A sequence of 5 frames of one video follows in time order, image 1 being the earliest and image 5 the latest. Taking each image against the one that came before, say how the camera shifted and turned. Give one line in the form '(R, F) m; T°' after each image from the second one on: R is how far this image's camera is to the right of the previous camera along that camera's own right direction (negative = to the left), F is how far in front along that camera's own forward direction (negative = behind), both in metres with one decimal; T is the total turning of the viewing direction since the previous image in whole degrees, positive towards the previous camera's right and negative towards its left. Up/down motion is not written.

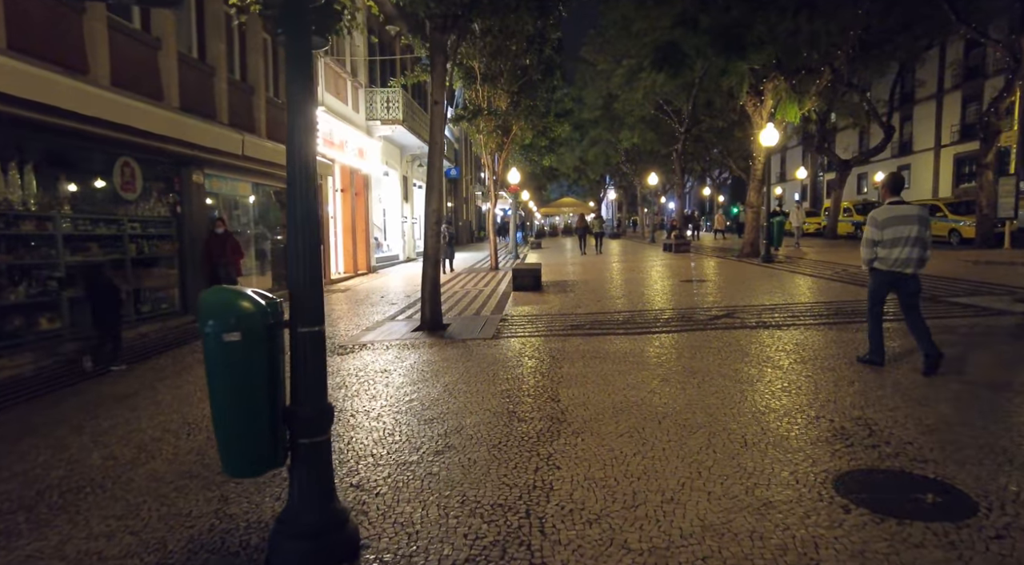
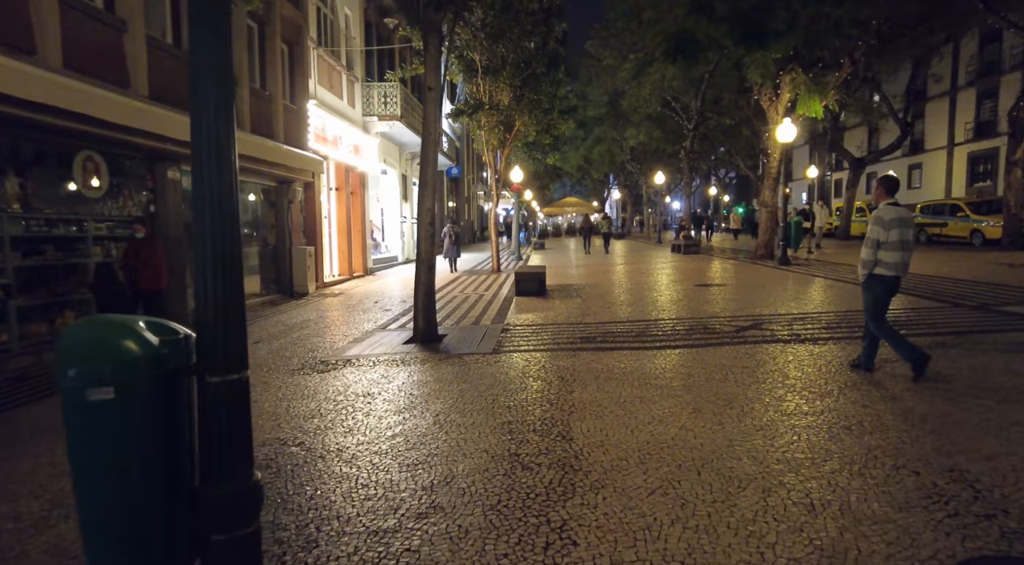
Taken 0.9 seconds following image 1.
(0.0, +0.9) m; 0°
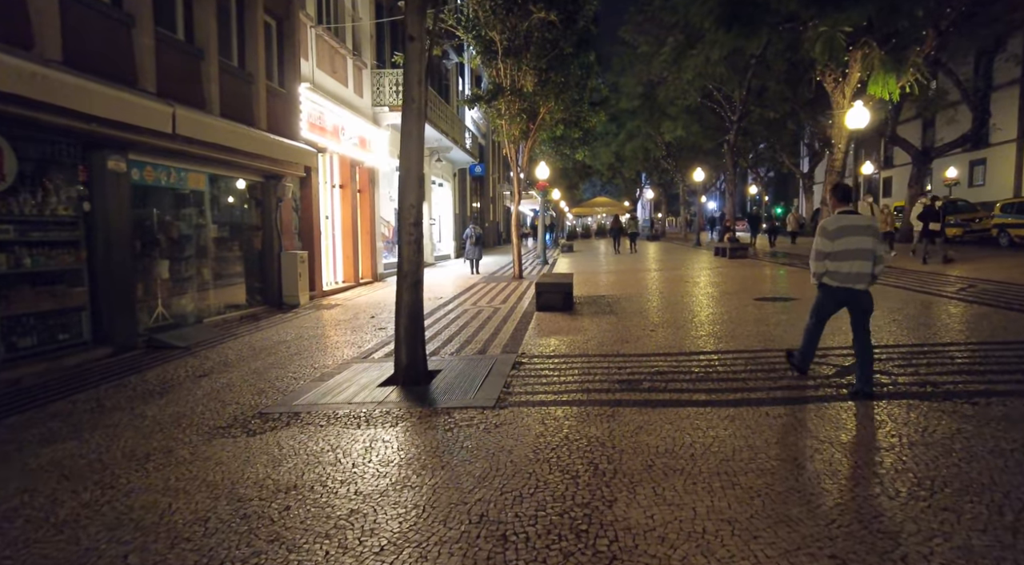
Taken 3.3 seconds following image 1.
(+0.1, +2.1) m; -3°
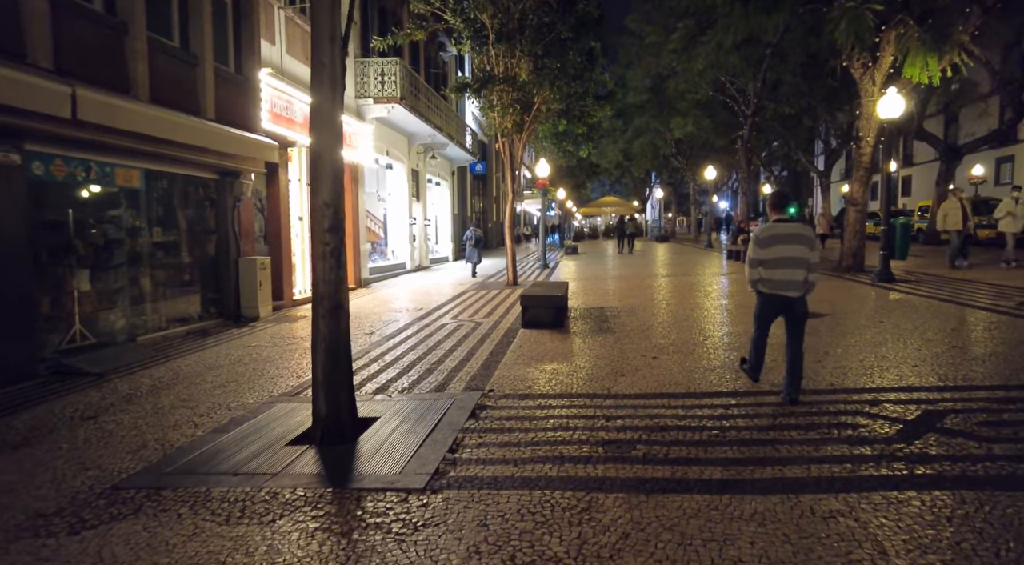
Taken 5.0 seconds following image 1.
(+0.4, +1.5) m; -1°
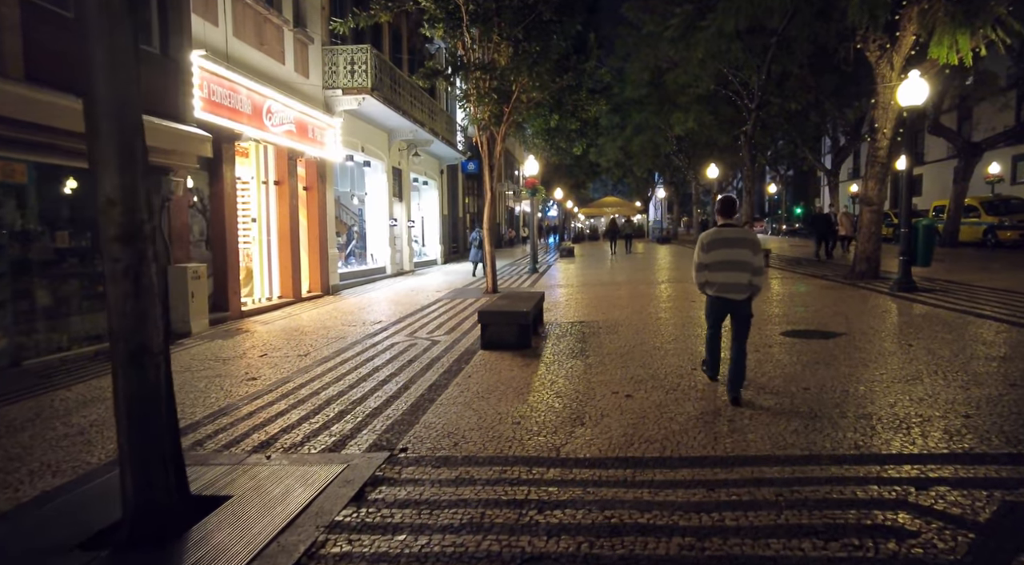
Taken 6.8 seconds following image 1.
(+0.6, +1.5) m; 0°
